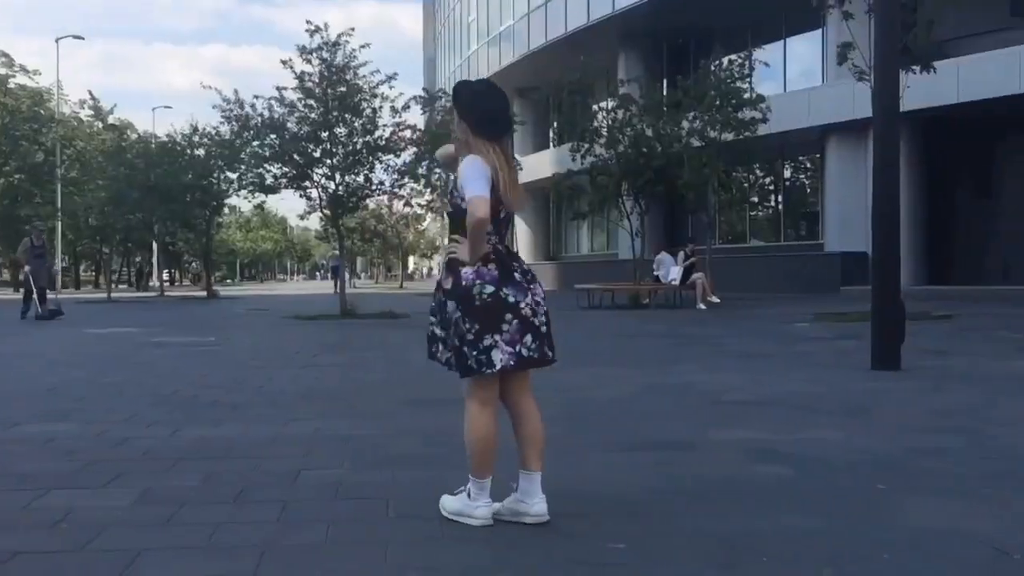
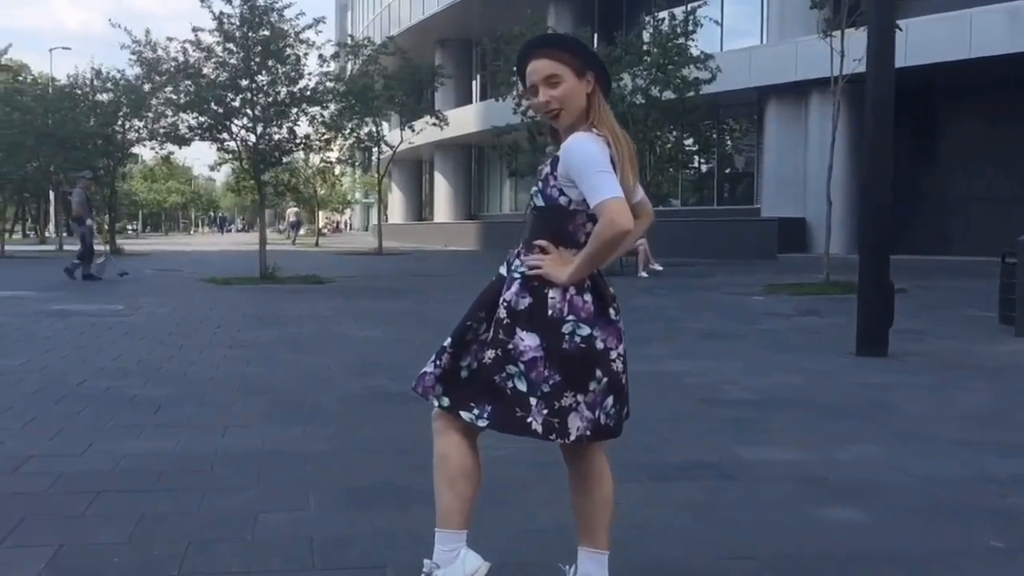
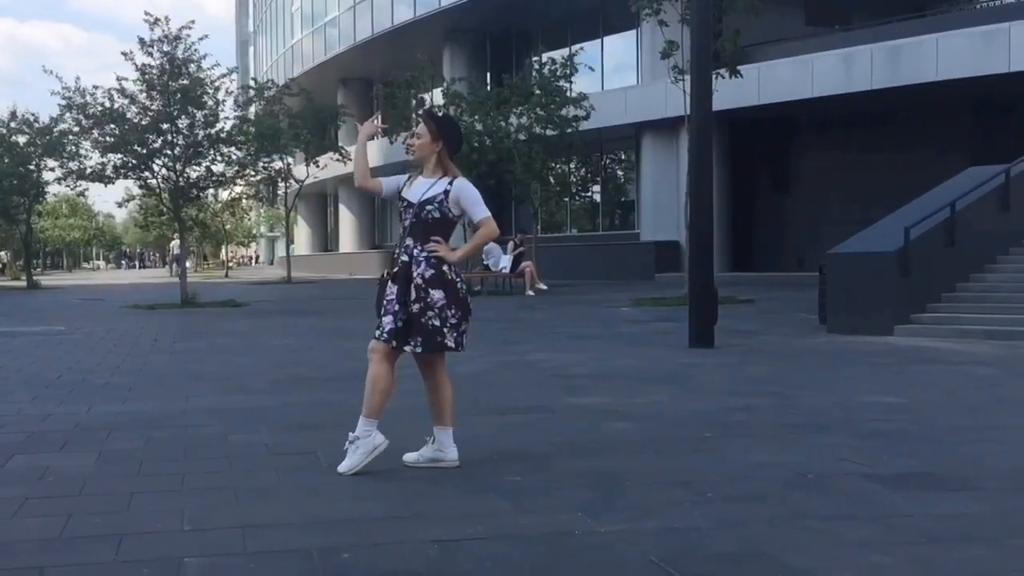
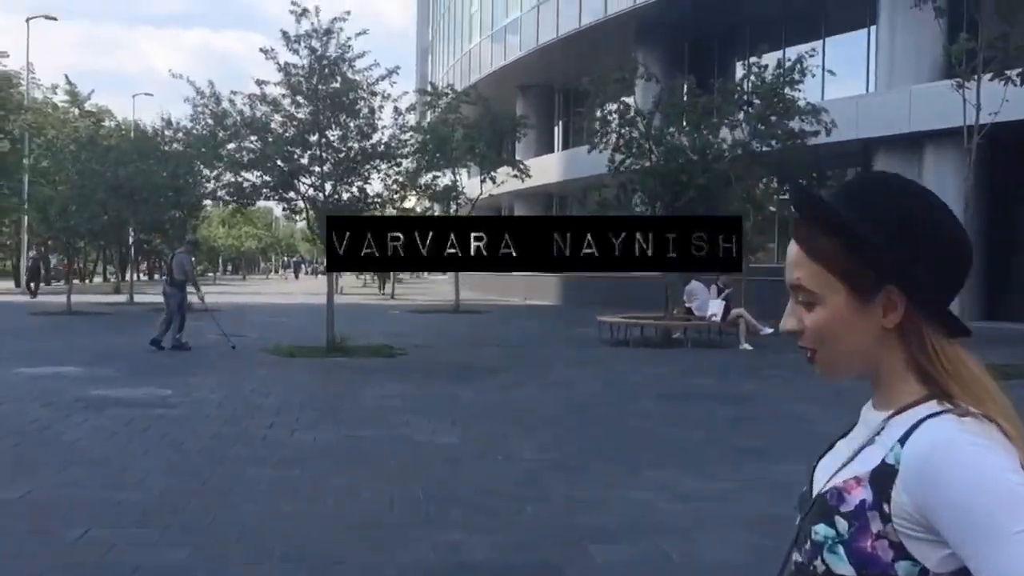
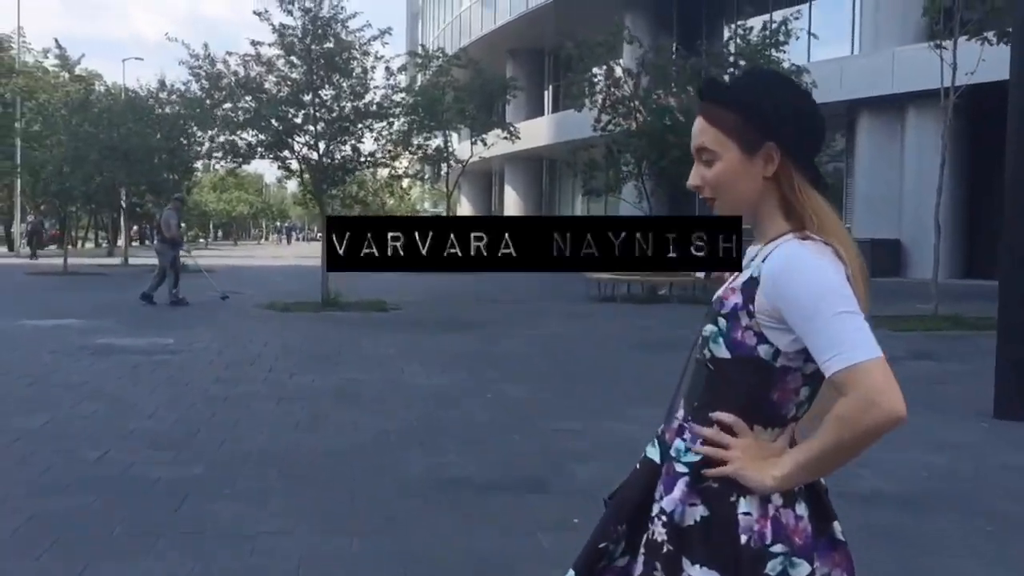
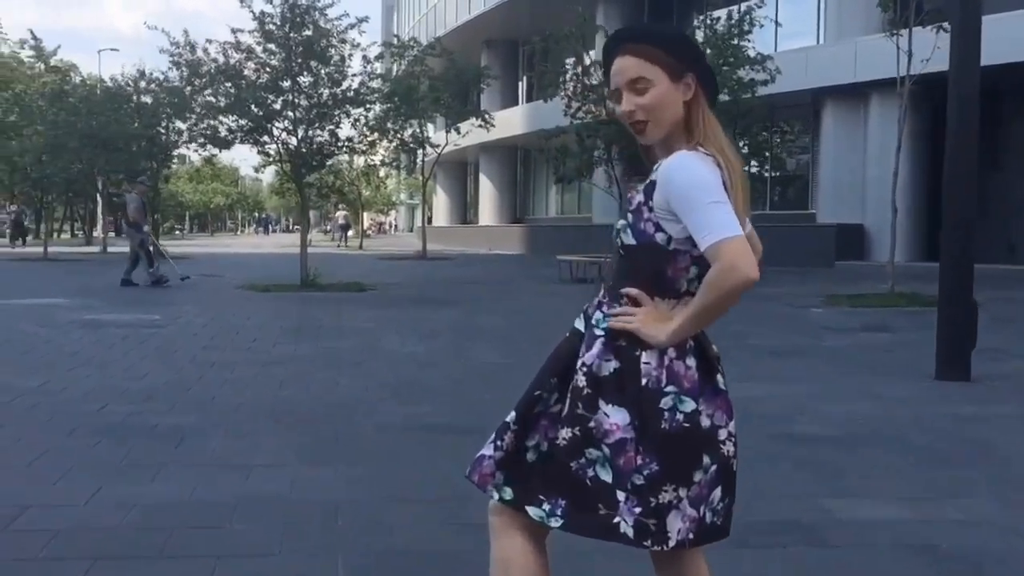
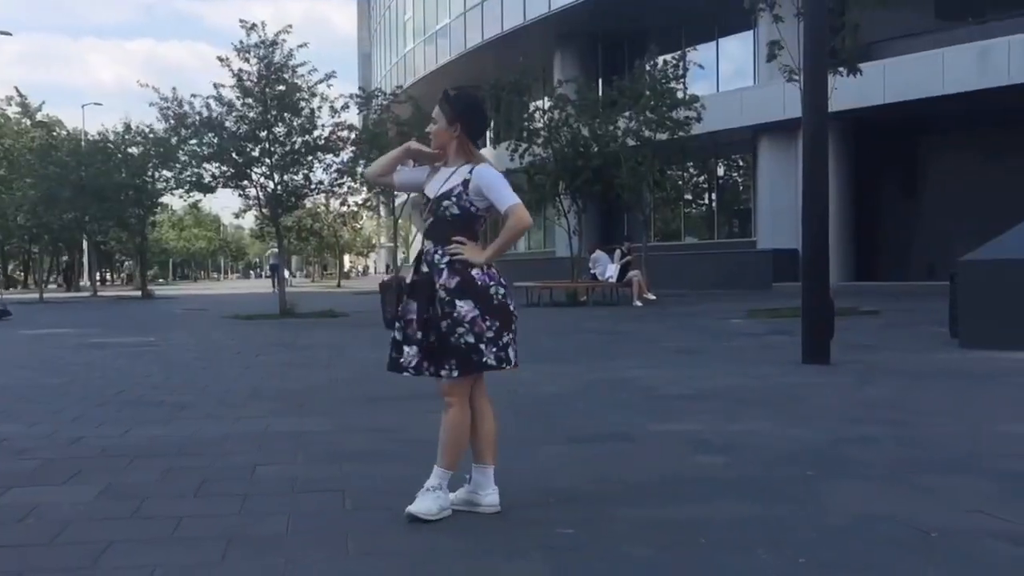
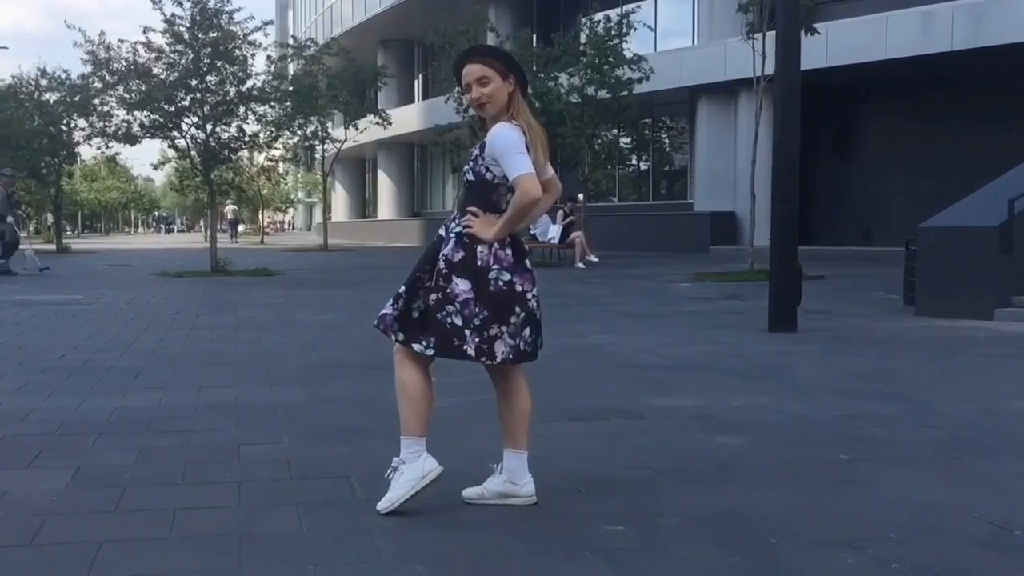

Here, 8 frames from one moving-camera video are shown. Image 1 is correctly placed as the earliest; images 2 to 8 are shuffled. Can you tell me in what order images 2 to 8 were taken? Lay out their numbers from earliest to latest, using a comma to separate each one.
7, 3, 8, 2, 6, 5, 4
